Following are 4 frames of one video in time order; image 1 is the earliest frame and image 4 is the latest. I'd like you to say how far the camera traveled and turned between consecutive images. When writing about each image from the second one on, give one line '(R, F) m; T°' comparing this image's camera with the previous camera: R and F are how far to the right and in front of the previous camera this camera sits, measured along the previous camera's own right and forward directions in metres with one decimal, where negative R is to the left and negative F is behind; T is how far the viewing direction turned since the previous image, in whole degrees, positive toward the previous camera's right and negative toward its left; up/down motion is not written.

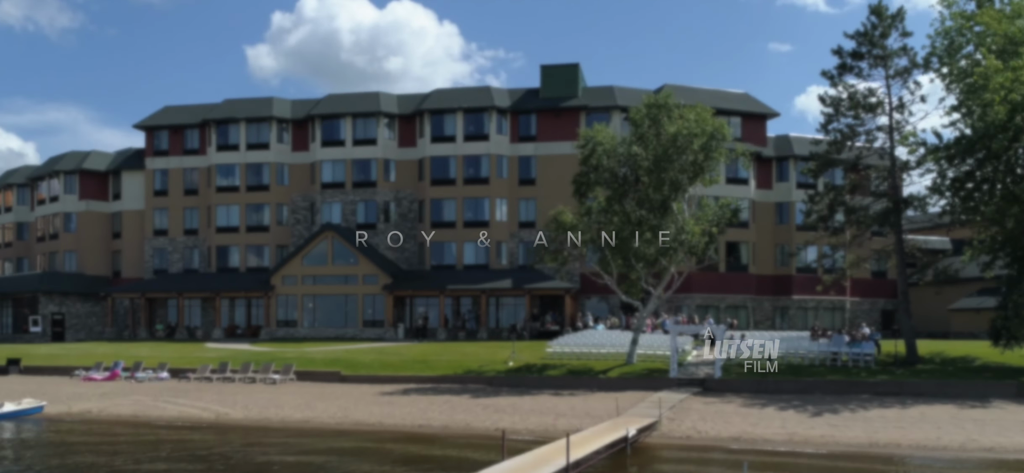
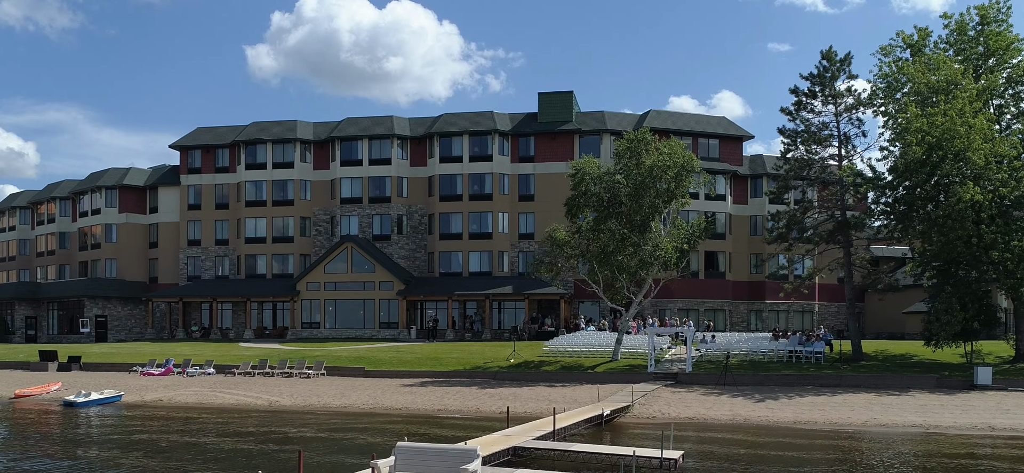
(-0.1, -6.2) m; 0°
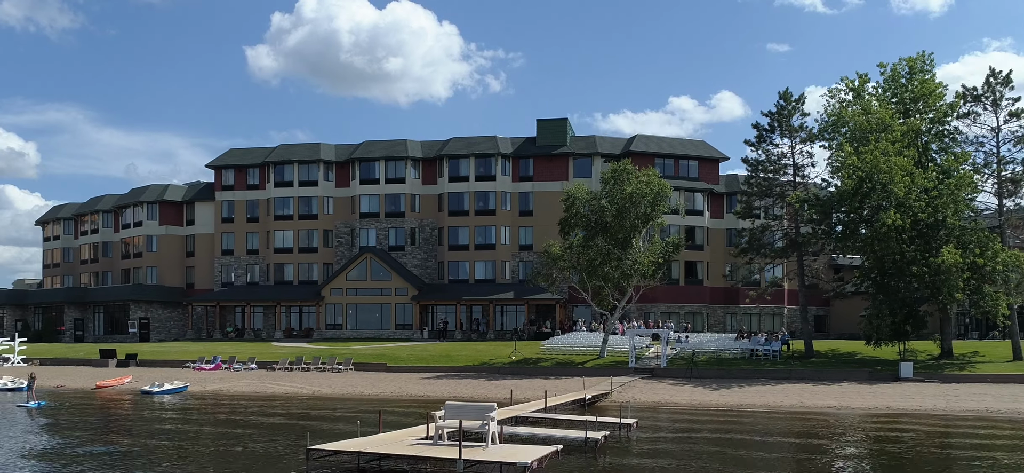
(-0.1, -7.5) m; 0°
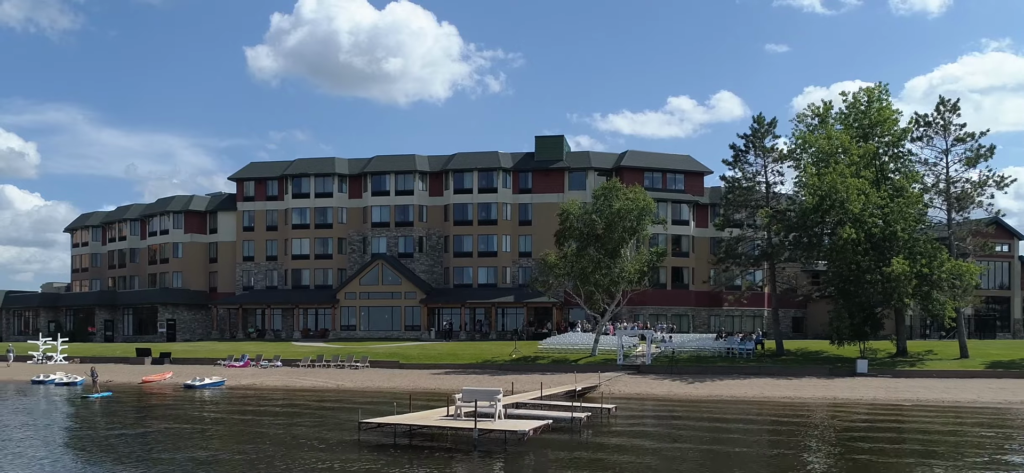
(-0.1, -5.8) m; 0°
